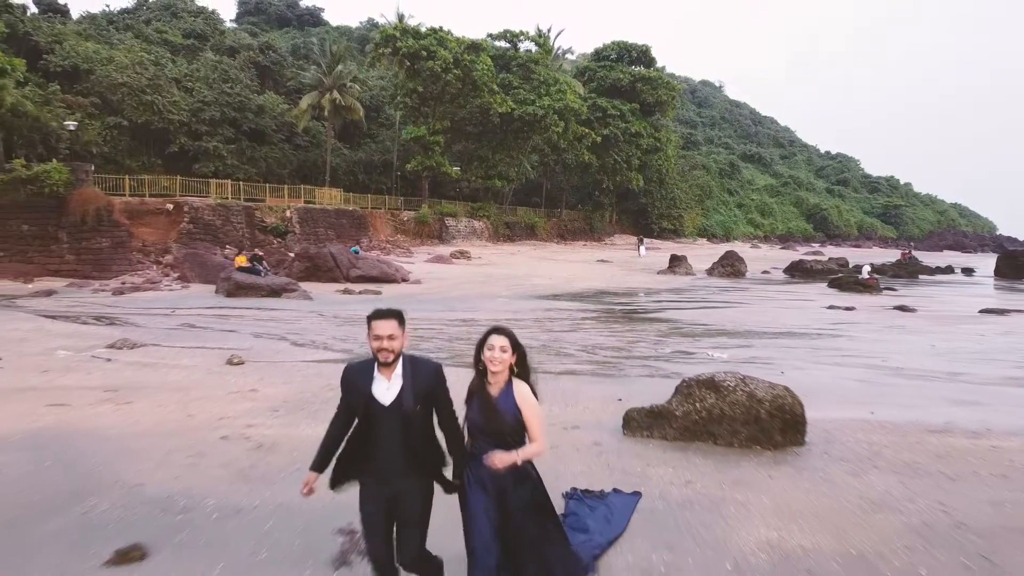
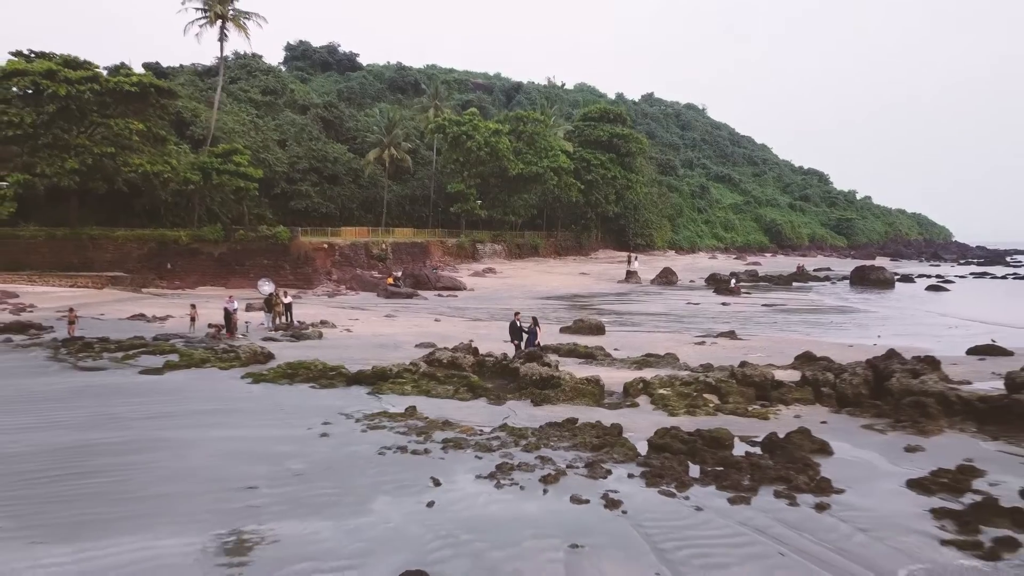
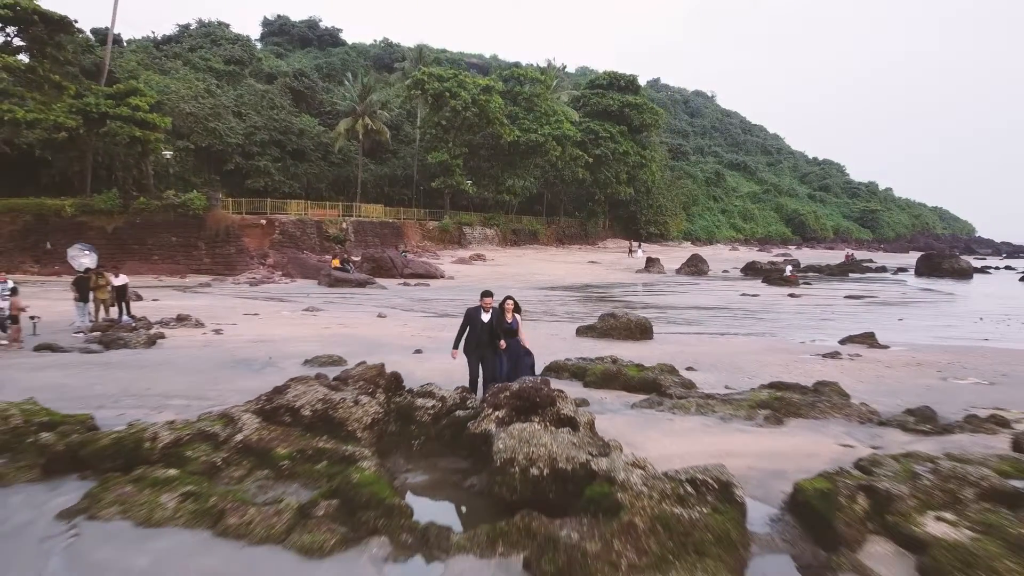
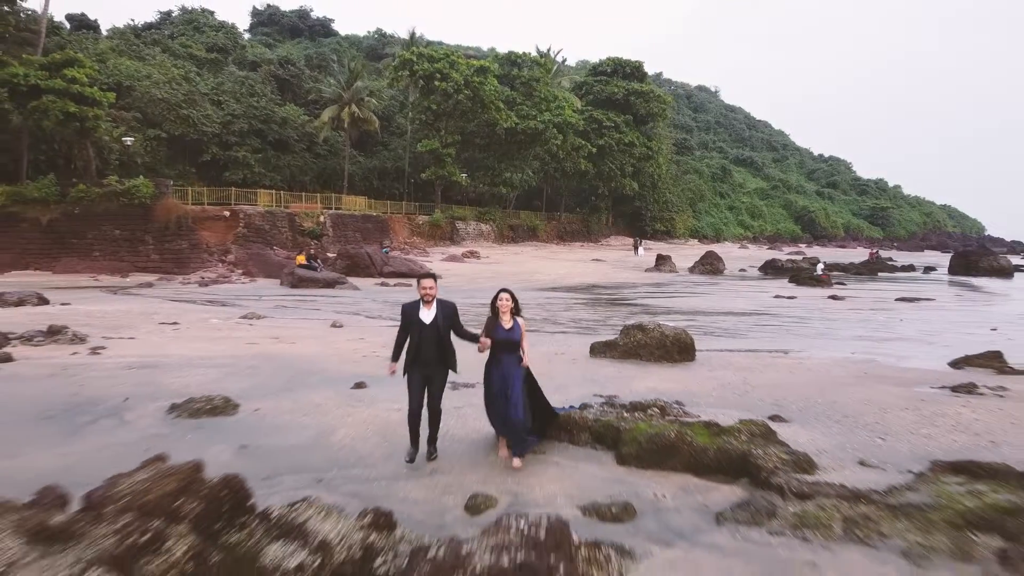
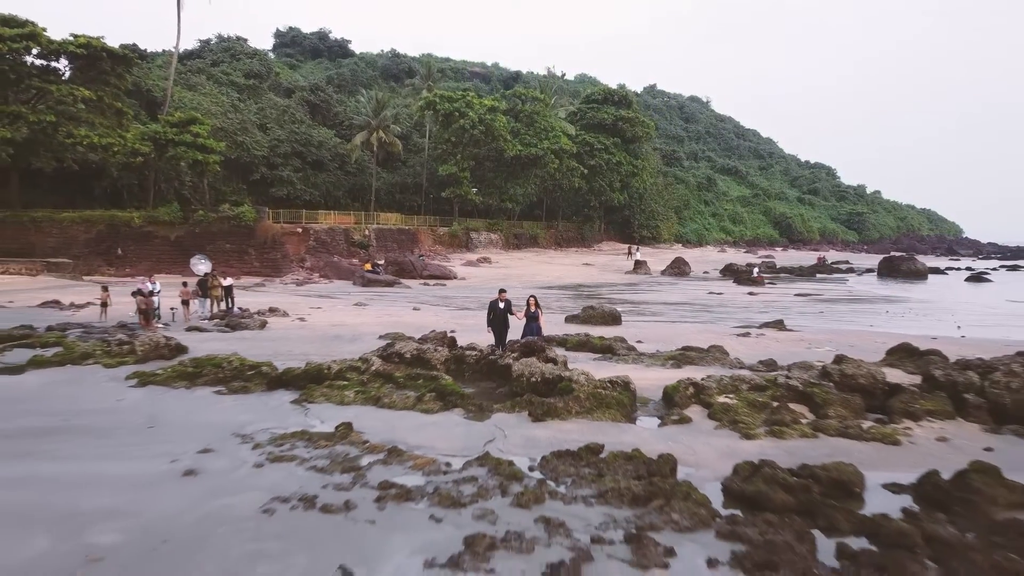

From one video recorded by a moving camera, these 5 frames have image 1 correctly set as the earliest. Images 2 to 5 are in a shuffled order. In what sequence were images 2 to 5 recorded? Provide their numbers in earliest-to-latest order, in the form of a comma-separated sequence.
4, 3, 5, 2
